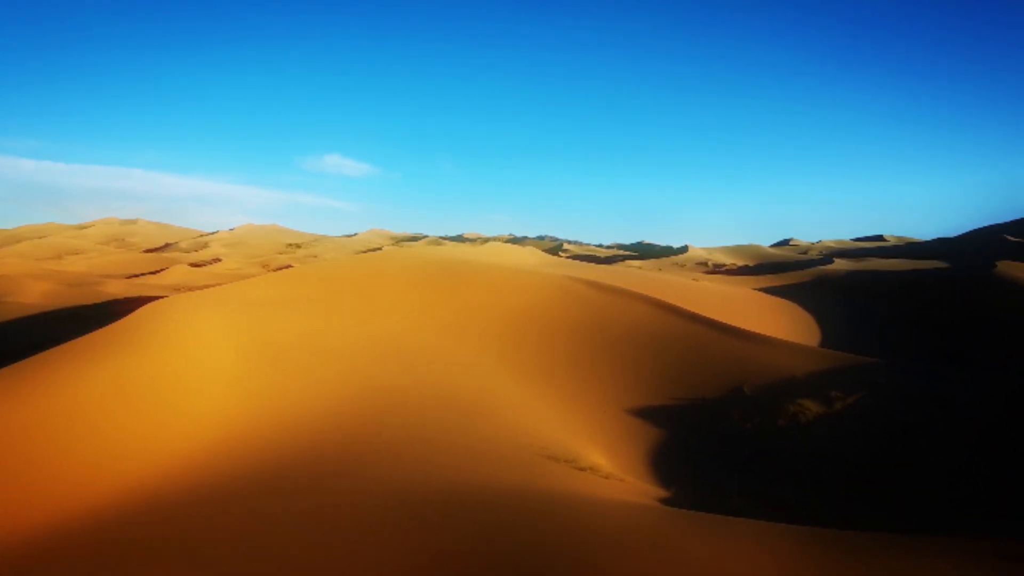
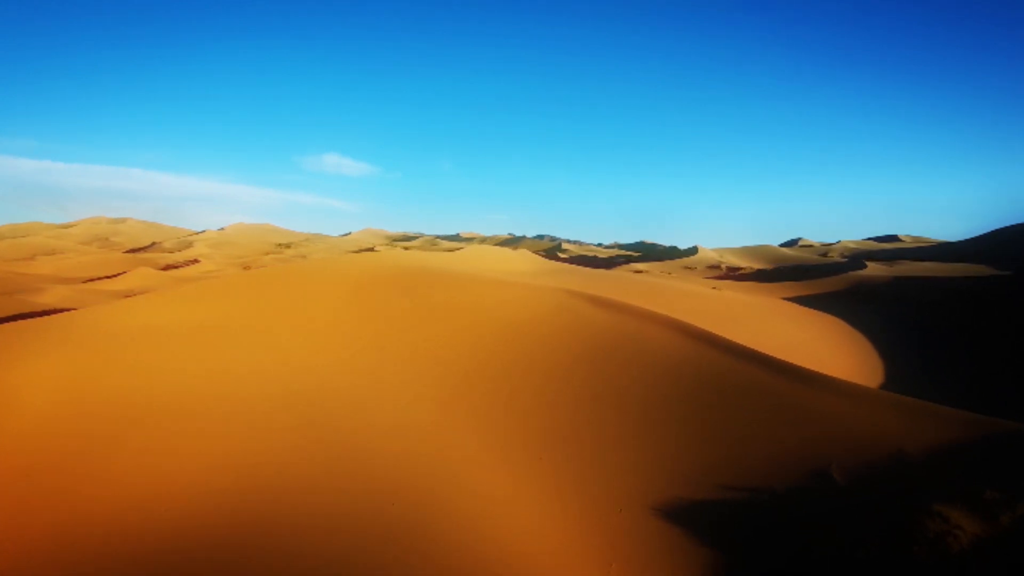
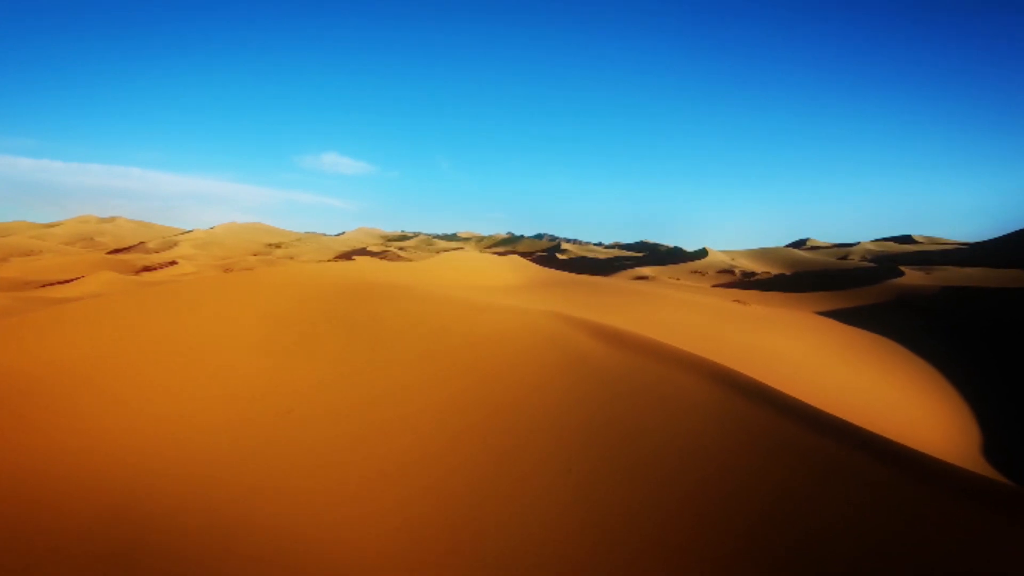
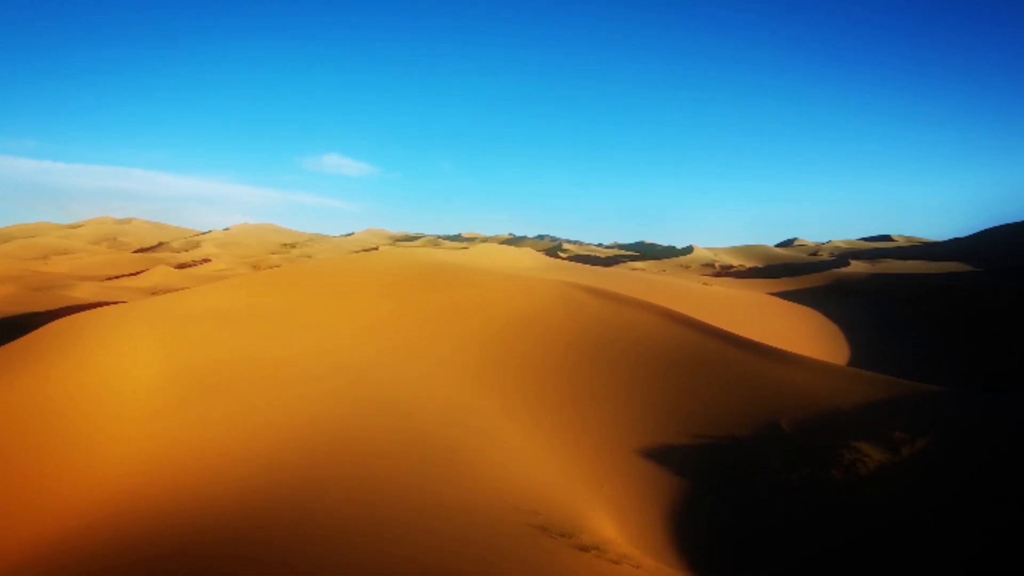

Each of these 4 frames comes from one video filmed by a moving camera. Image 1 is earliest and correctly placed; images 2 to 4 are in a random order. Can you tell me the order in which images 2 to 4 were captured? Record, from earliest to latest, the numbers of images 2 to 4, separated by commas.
4, 2, 3
